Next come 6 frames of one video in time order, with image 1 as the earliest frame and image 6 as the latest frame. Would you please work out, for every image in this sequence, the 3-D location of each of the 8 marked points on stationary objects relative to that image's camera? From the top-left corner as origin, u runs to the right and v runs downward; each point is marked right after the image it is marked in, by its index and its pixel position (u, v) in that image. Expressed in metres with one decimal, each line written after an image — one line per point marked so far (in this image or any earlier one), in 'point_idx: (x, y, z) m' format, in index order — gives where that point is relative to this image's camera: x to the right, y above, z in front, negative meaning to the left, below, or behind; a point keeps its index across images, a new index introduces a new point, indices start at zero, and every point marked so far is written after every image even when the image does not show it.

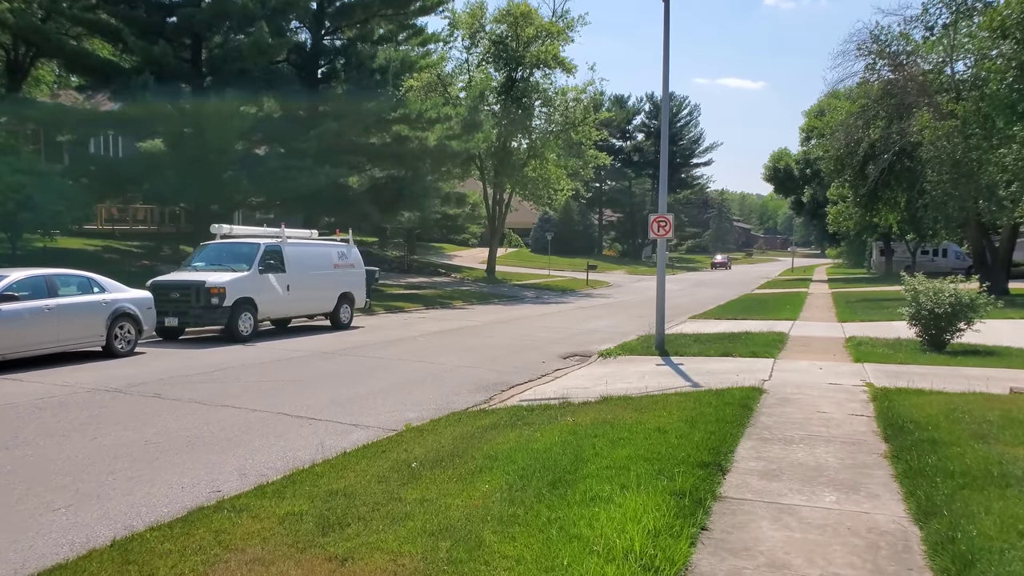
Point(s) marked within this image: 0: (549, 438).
0: (+0.3, -1.3, +6.5) m
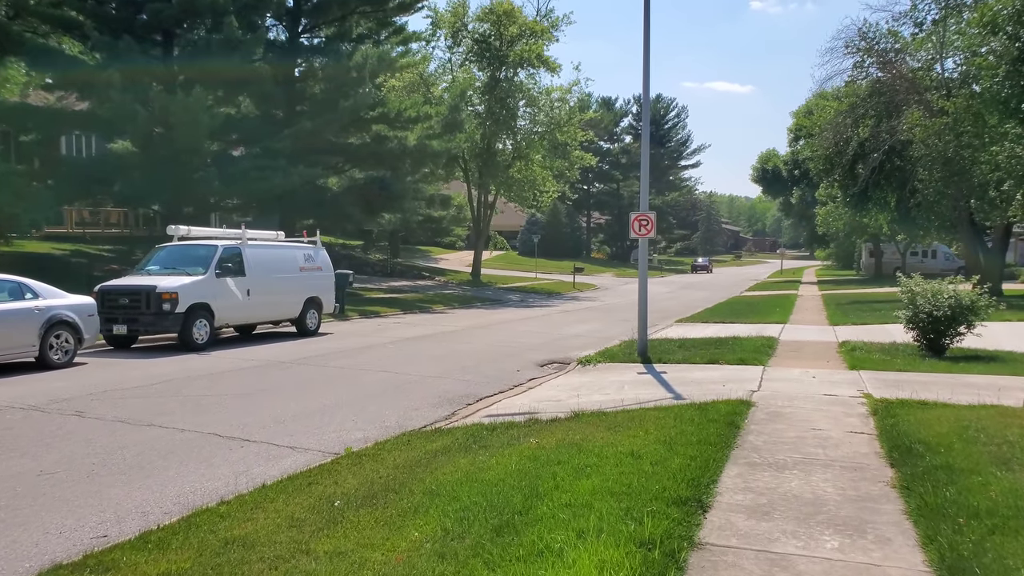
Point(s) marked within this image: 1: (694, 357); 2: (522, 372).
0: (-0.1, -1.3, +5.7) m
1: (+2.9, -1.1, +12.5) m
2: (+0.2, -1.3, +12.4) m
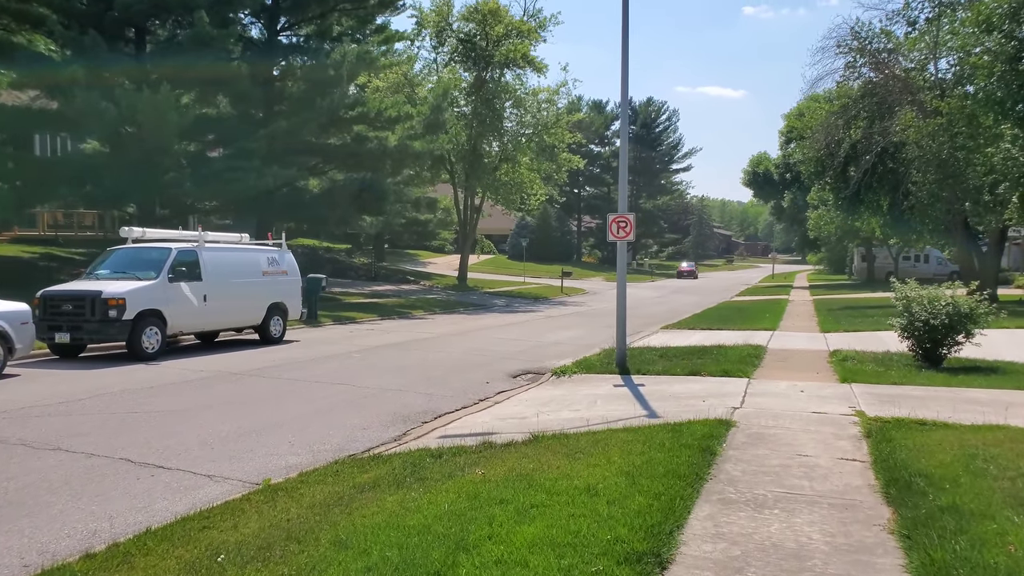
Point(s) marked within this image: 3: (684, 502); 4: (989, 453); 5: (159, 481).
0: (-0.5, -1.3, +4.8) m
1: (+2.4, -1.2, +11.7) m
2: (-0.3, -1.4, +11.6) m
3: (+1.1, -1.3, +4.9) m
4: (+3.5, -1.2, +5.8) m
5: (-2.7, -1.5, +6.1) m
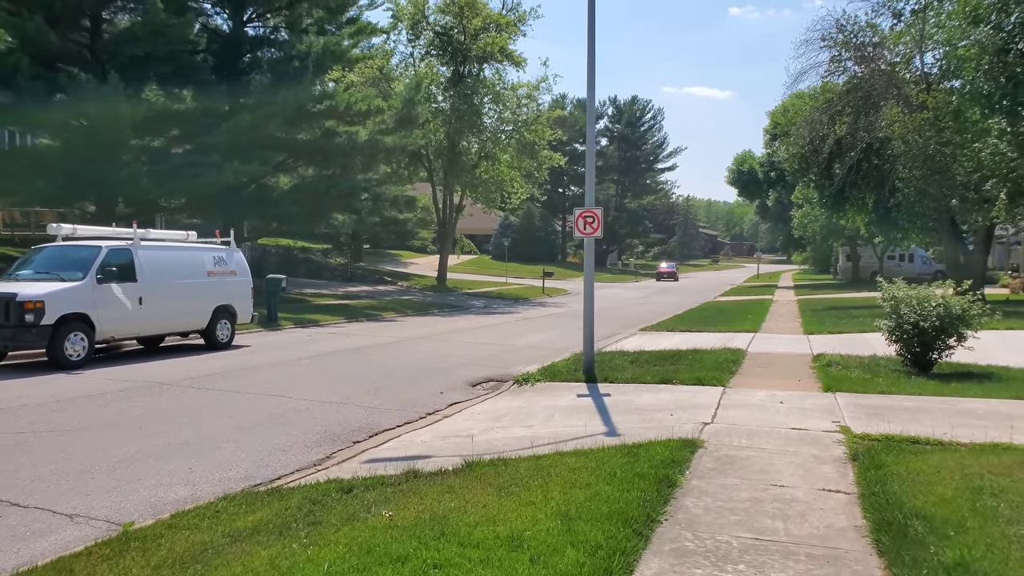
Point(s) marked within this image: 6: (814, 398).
0: (-1.0, -1.3, +3.8) m
1: (+1.8, -1.2, +10.8) m
2: (-0.9, -1.4, +10.6) m
3: (+0.6, -1.3, +3.9) m
4: (+3.0, -1.2, +4.8) m
5: (-3.2, -1.5, +5.0) m
6: (+3.4, -1.2, +8.8) m
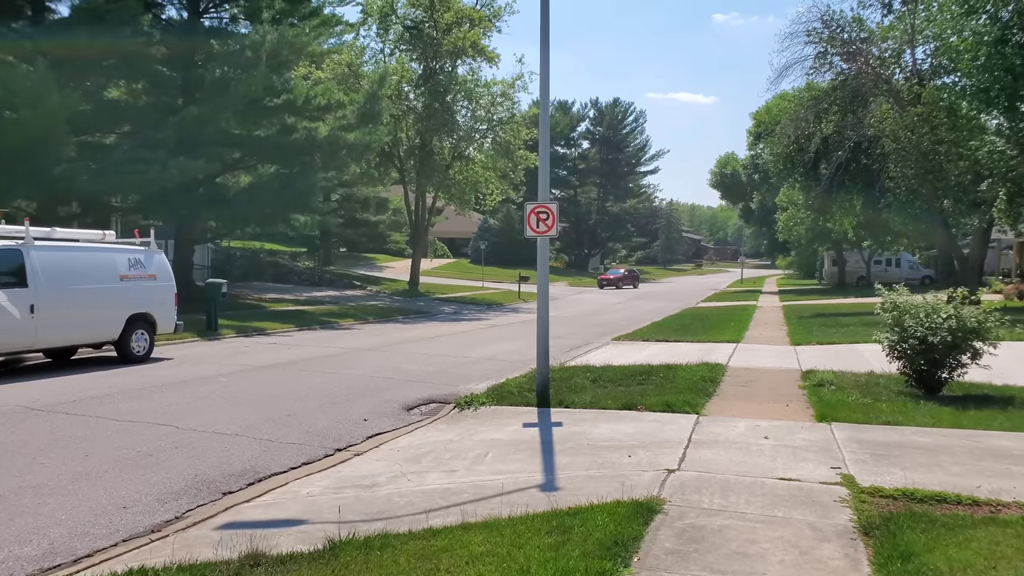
0: (-1.5, -1.4, +2.2) m
1: (+1.1, -1.3, +9.2) m
2: (-1.6, -1.5, +8.9) m
3: (0.0, -1.4, +2.3) m
4: (+2.4, -1.3, +3.2) m
5: (-3.8, -1.5, +3.3) m
6: (+2.7, -1.3, +7.2) m
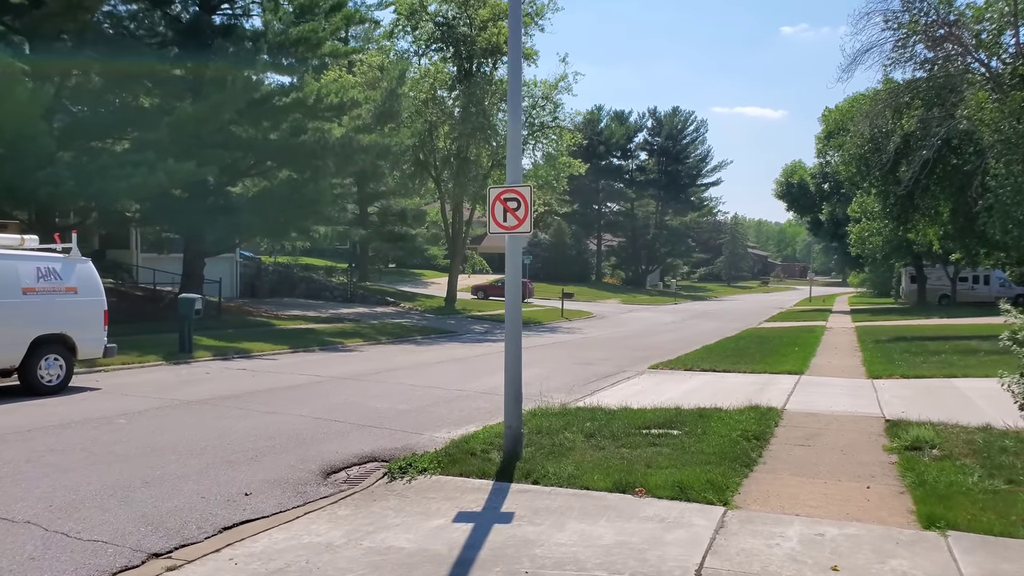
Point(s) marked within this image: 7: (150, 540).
0: (-2.5, -1.4, -0.5) m
1: (+0.7, -1.4, +6.3) m
2: (-2.1, -1.6, +6.2) m
3: (-1.0, -1.4, -0.5) m
4: (+1.5, -1.3, +0.3) m
5: (-4.7, -1.6, +0.8) m
6: (+2.1, -1.4, +4.2) m
7: (-2.4, -1.6, +5.1) m
